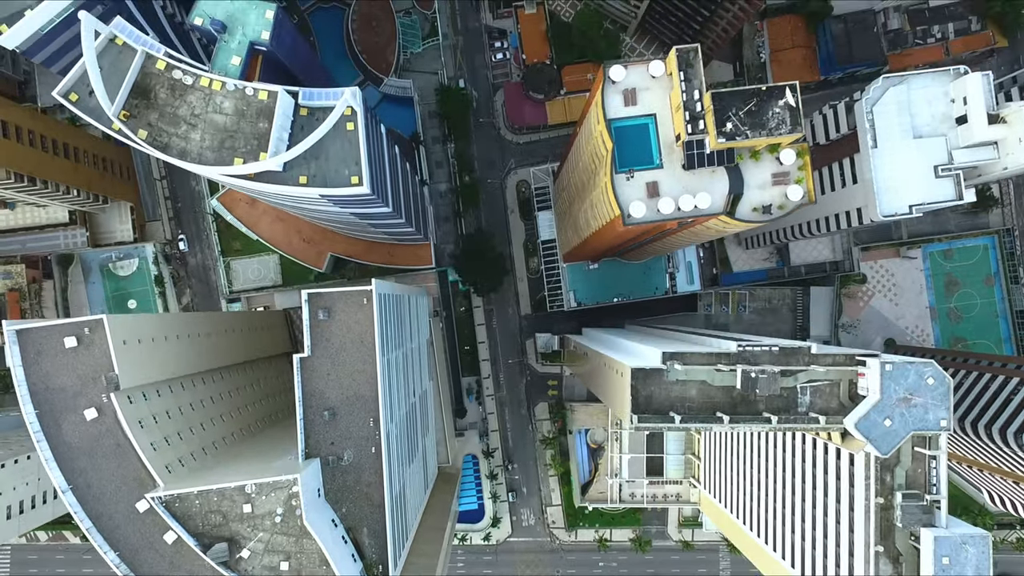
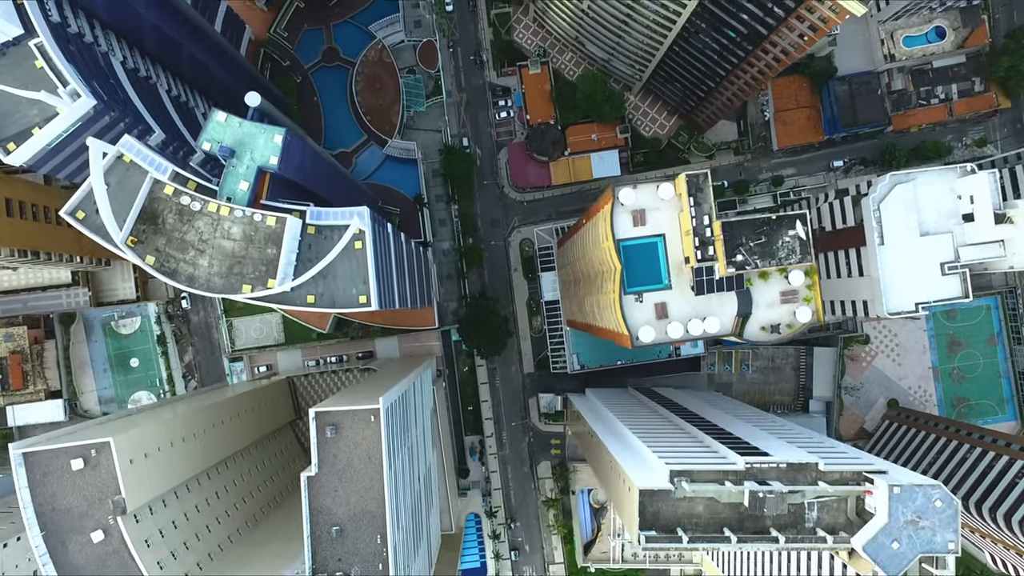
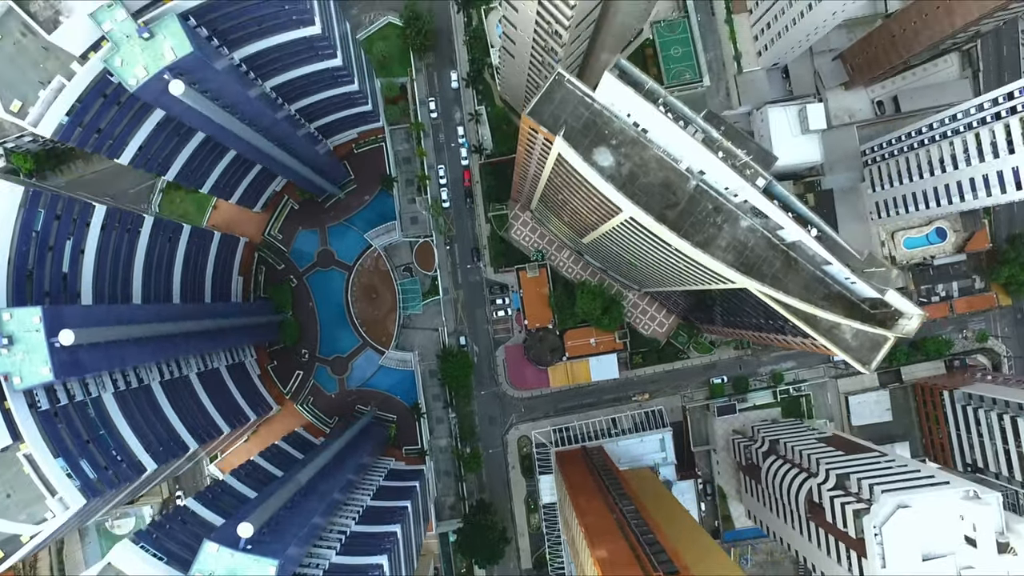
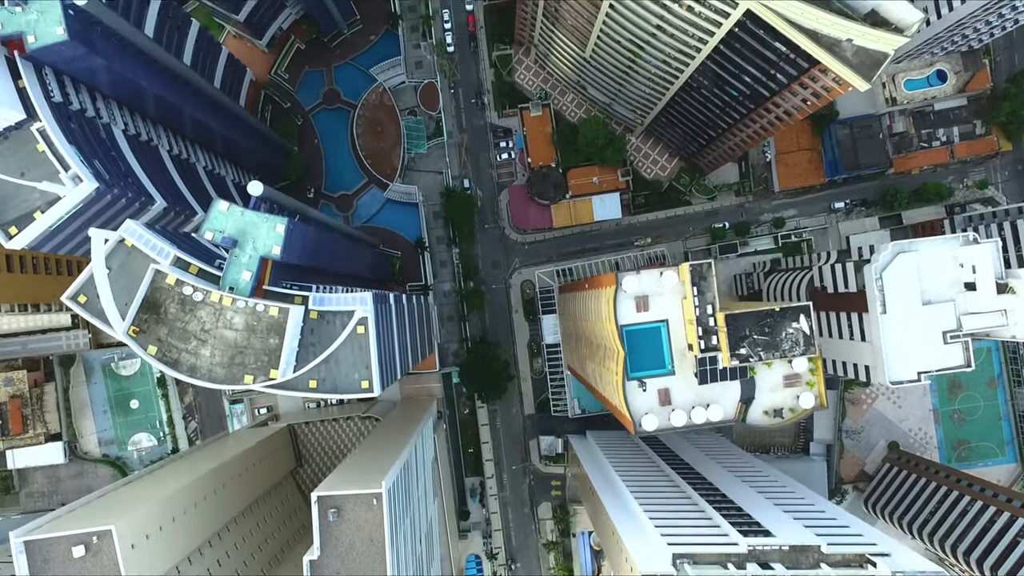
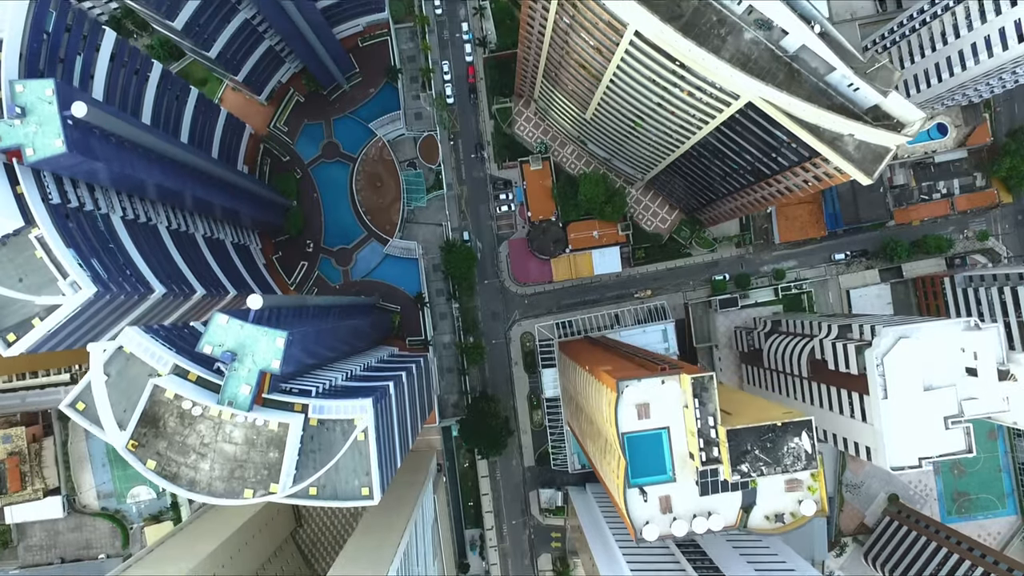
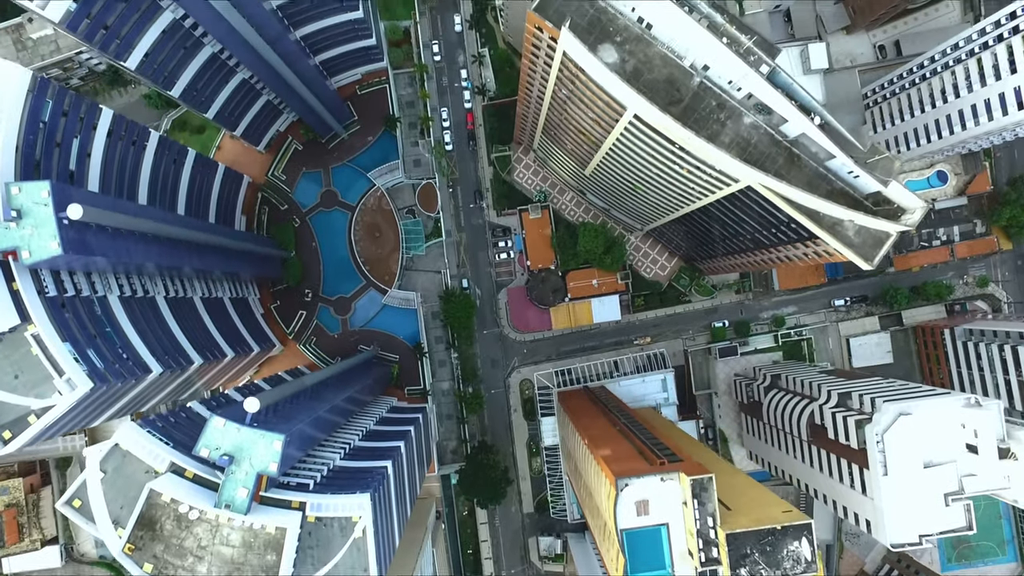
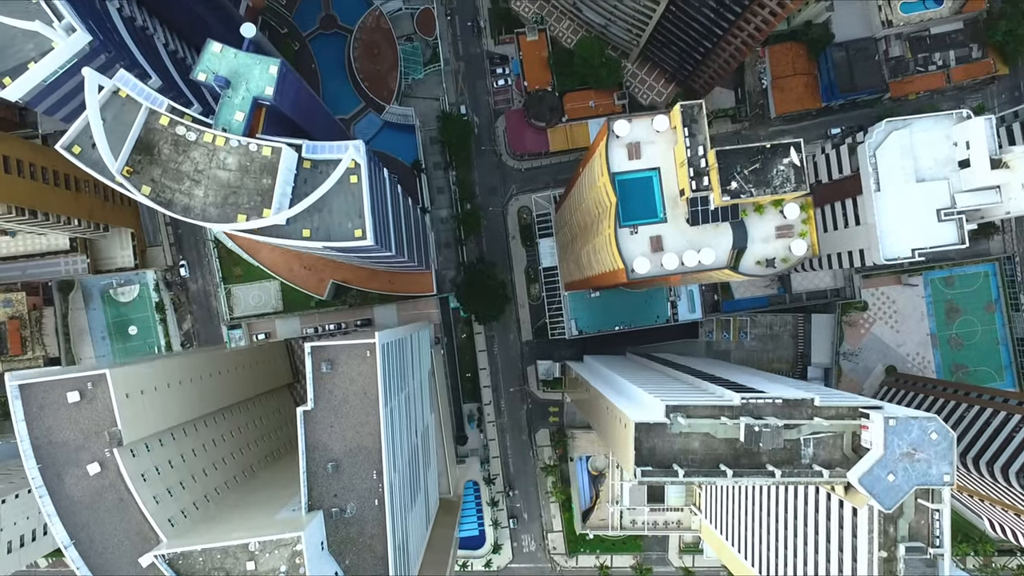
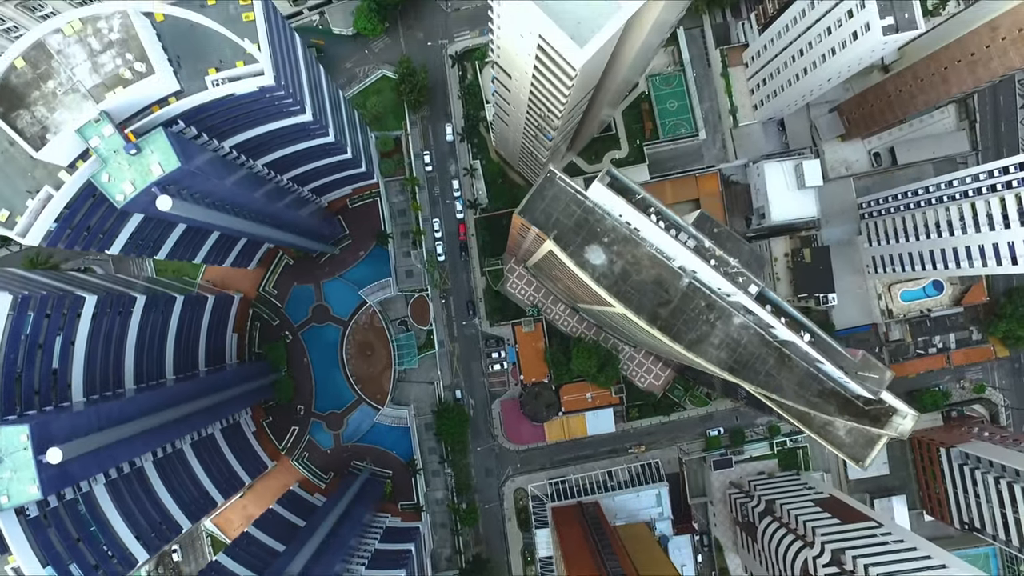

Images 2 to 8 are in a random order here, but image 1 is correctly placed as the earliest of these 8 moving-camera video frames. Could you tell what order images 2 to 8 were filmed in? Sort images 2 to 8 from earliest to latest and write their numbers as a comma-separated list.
7, 2, 4, 5, 6, 3, 8
